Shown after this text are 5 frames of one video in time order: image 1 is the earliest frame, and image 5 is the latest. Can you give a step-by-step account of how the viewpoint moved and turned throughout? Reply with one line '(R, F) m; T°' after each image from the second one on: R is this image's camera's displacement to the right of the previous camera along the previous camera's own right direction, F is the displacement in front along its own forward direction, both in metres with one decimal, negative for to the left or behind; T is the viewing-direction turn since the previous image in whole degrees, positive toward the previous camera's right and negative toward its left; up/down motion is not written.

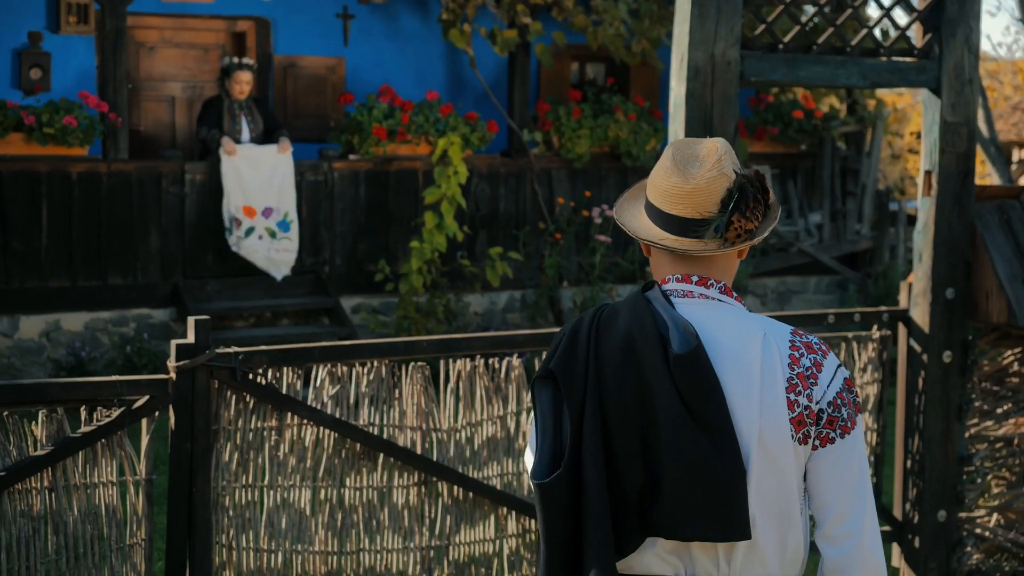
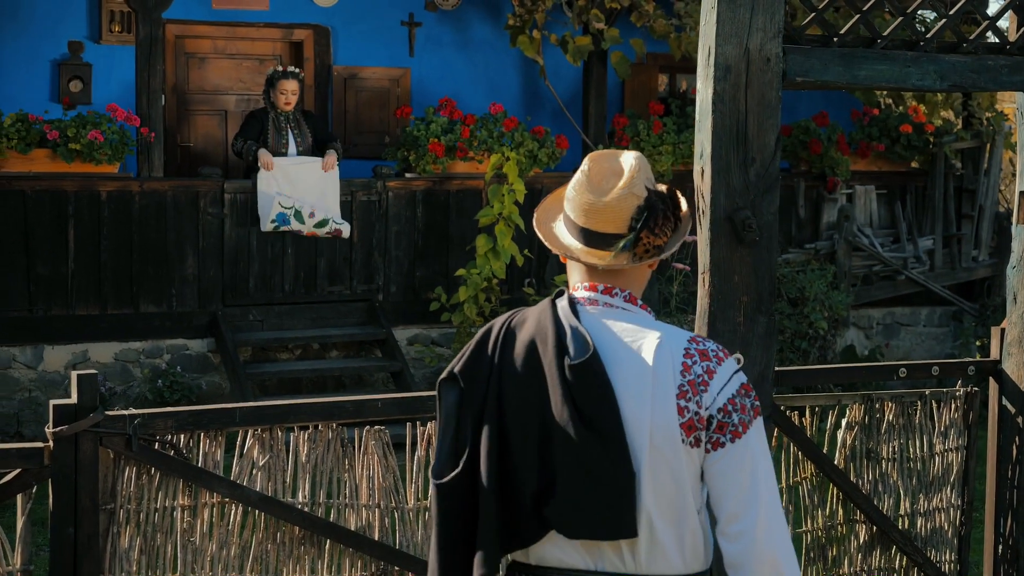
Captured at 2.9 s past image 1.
(+0.4, +0.9) m; -5°
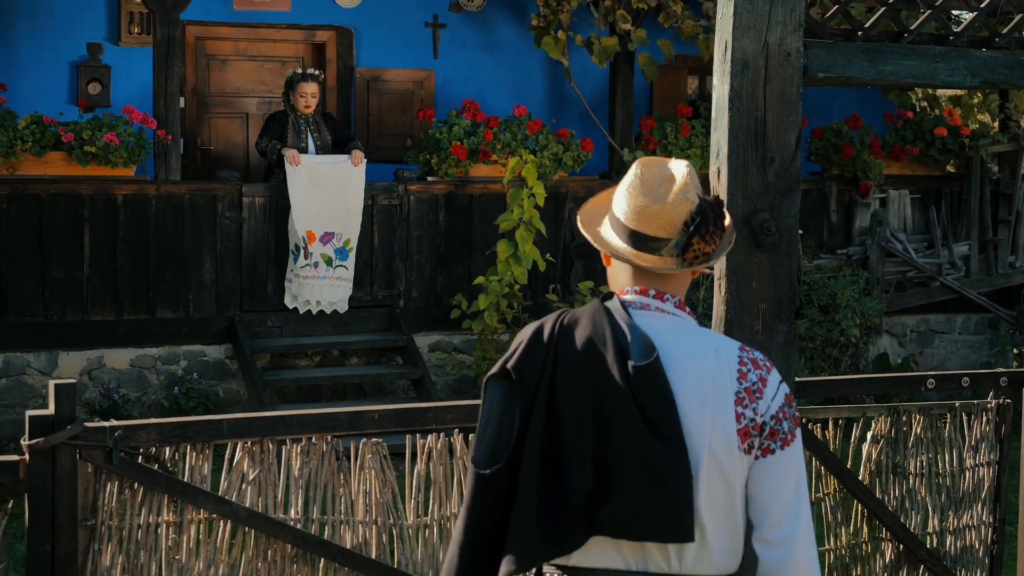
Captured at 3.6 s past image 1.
(+0.1, +0.2) m; -1°
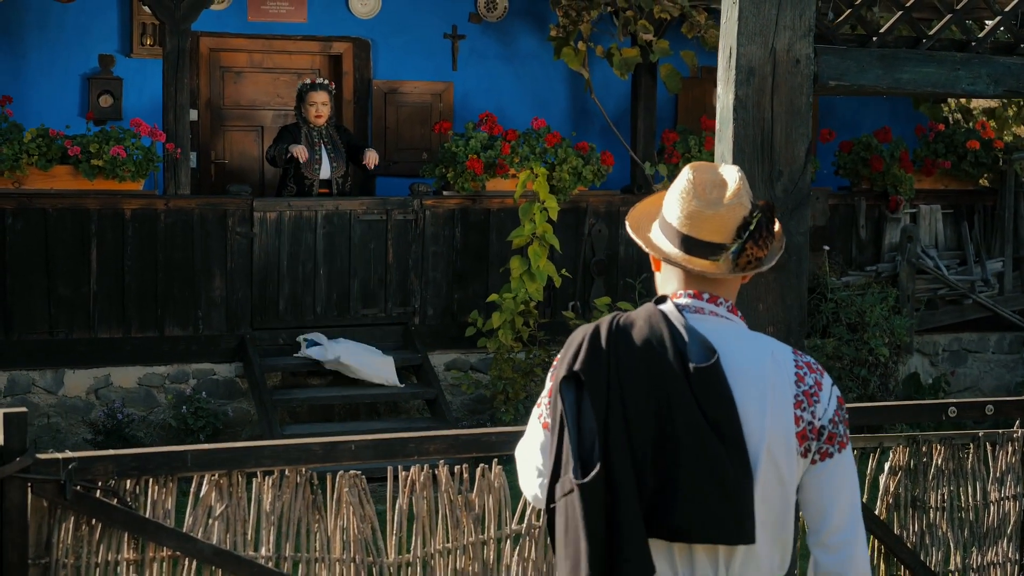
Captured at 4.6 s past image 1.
(+0.1, +0.2) m; -1°
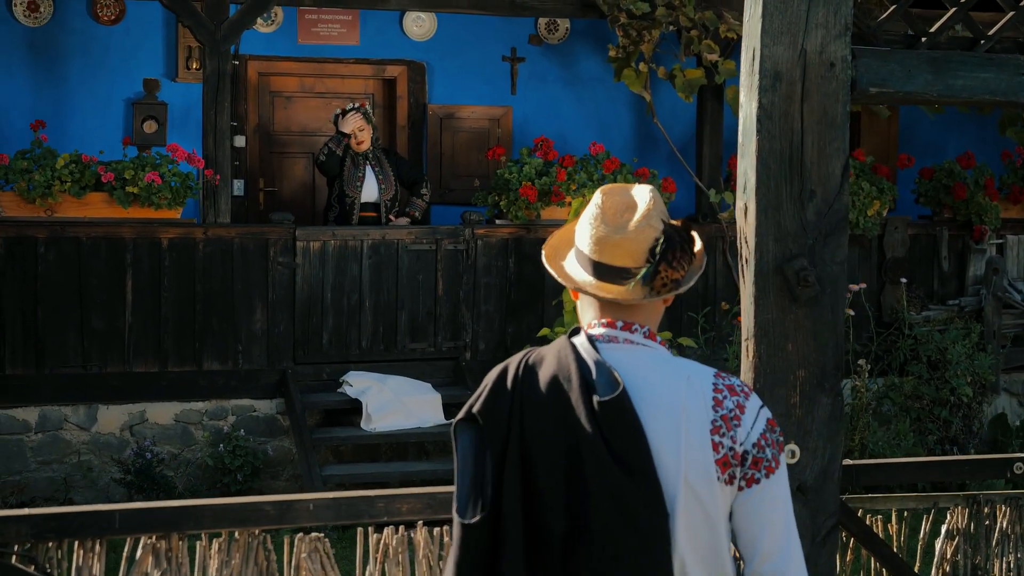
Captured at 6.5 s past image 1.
(+0.2, +0.4) m; -3°
